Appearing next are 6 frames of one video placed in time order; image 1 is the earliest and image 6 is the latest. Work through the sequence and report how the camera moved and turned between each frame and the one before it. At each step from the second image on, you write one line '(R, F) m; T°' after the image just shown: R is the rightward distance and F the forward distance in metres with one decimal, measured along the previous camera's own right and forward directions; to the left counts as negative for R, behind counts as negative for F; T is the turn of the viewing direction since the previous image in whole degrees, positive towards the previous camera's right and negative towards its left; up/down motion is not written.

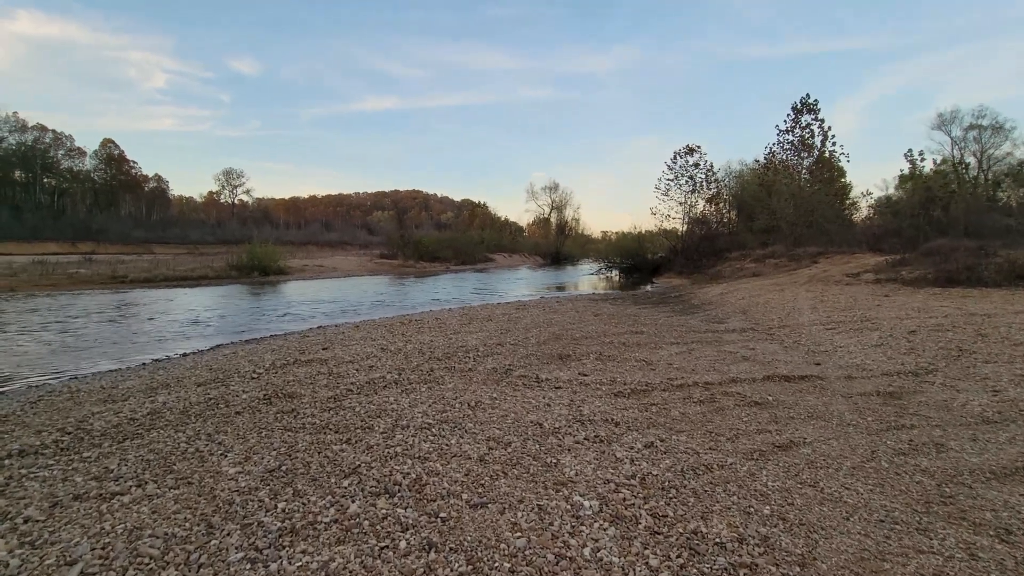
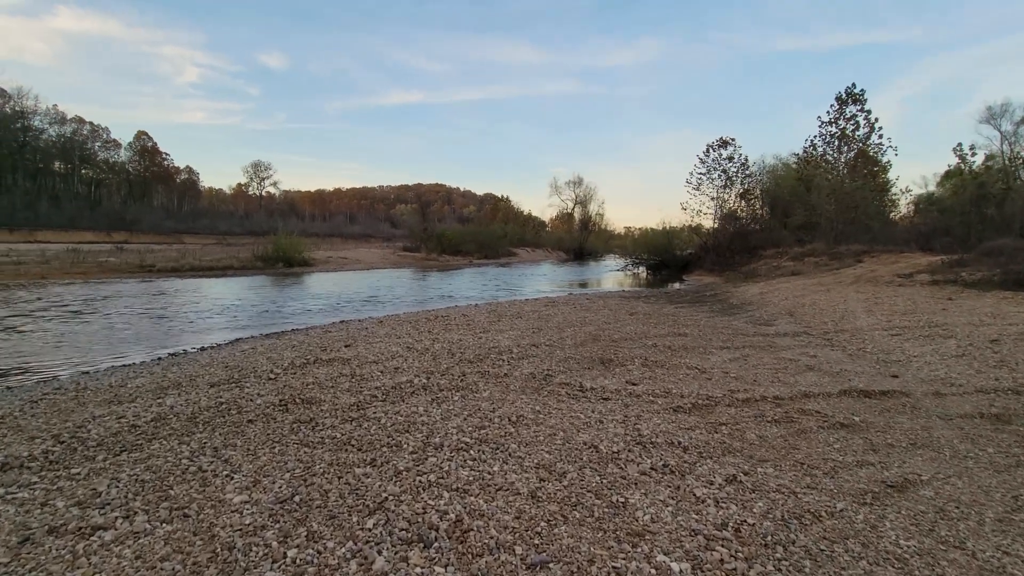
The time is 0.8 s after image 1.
(-0.4, +1.0) m; -2°
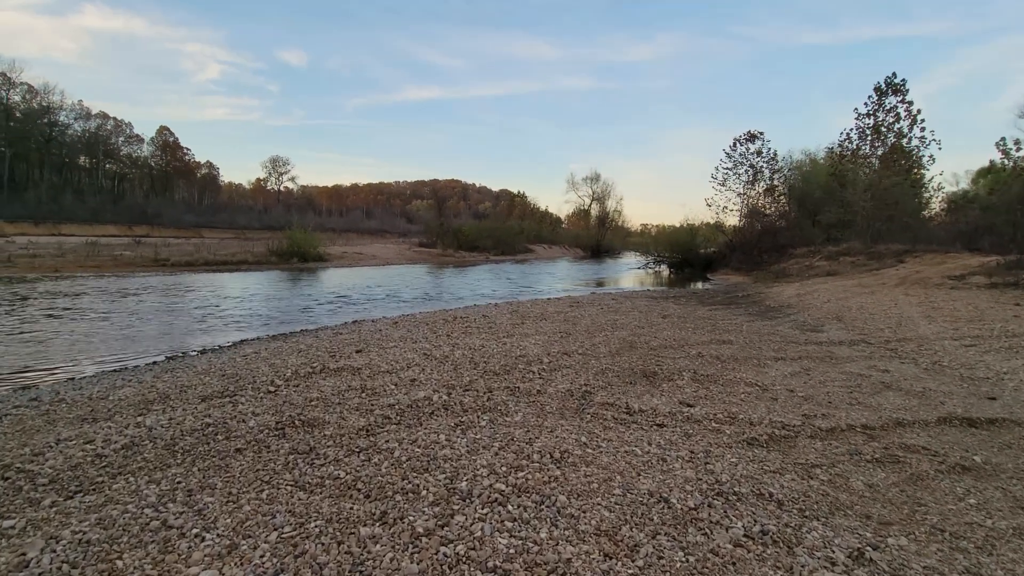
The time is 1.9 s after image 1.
(-0.3, +1.2) m; -2°
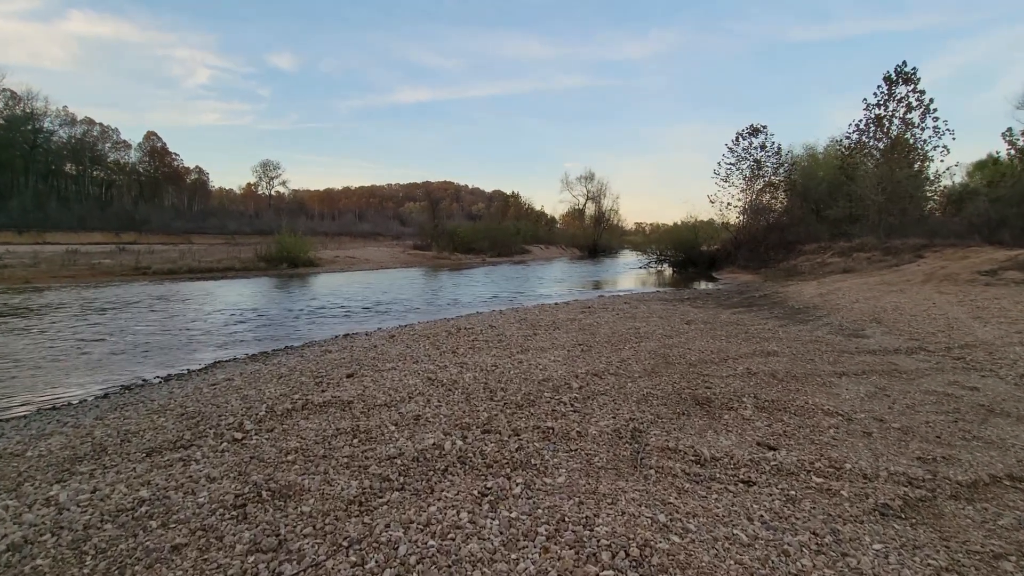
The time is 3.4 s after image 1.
(-0.4, +1.6) m; +1°
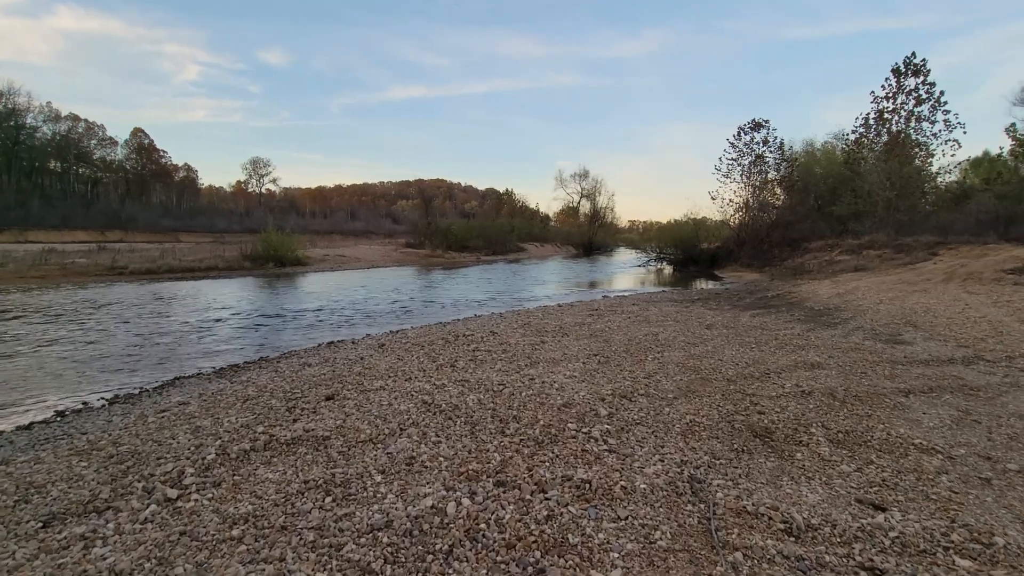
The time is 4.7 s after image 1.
(-0.3, +1.4) m; +1°
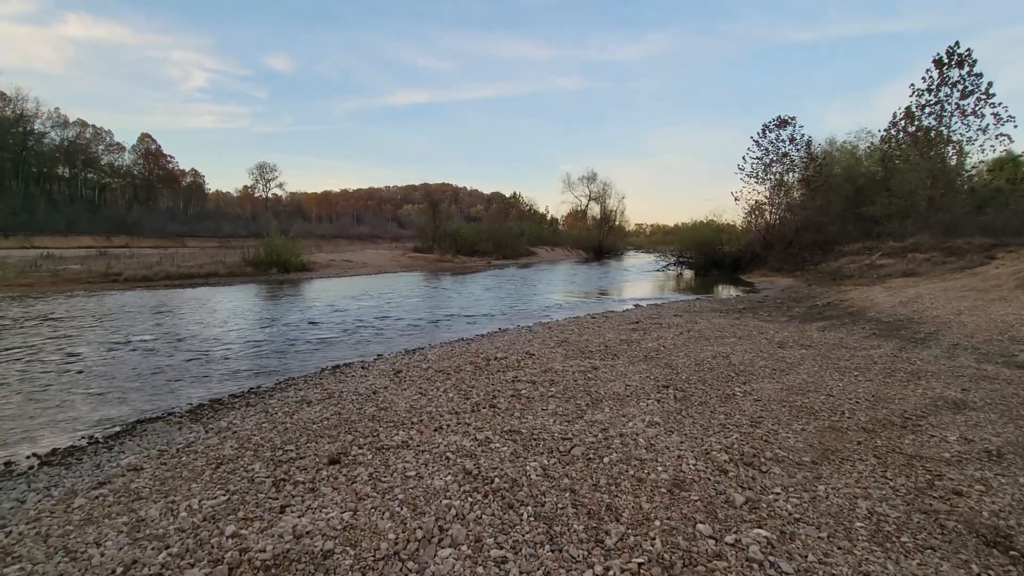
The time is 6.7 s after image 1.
(-0.8, +2.1) m; -1°
